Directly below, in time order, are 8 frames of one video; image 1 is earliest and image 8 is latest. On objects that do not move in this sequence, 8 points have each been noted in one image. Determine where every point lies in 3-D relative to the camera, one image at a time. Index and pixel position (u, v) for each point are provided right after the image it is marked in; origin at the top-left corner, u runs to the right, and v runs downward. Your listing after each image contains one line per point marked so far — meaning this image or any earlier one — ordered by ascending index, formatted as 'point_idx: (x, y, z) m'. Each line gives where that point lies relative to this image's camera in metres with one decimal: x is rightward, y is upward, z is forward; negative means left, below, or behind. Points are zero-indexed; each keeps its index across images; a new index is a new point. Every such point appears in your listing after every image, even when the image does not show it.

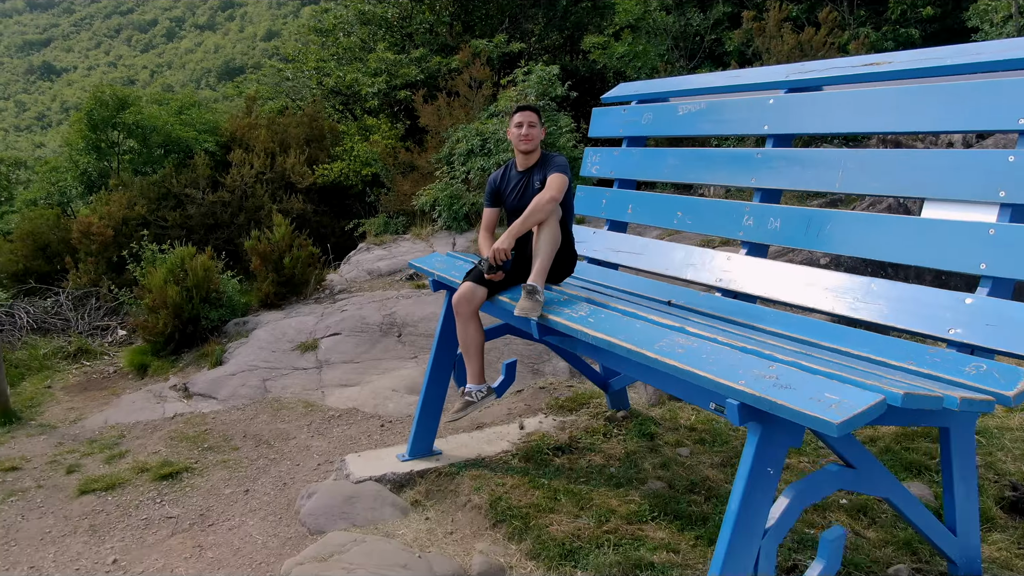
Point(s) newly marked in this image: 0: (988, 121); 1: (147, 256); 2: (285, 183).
0: (+1.2, +0.4, +1.7) m
1: (-2.6, +0.2, +5.0) m
2: (-2.3, +1.1, +6.8) m
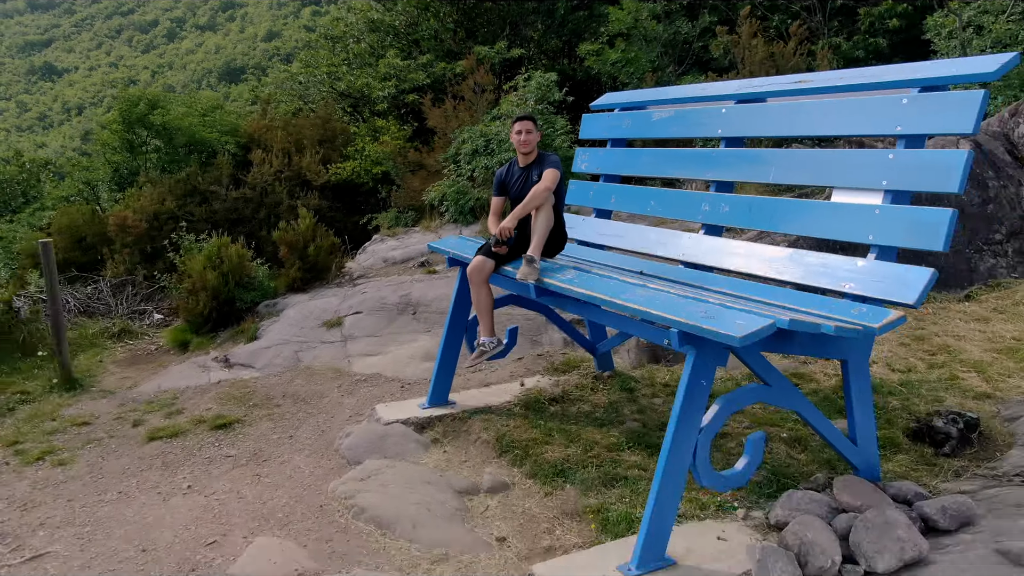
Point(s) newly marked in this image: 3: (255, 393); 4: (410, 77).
0: (+1.2, +0.5, +2.2) m
1: (-2.6, +0.3, +5.5) m
2: (-2.3, +1.2, +7.3) m
3: (-1.4, -0.6, +3.8) m
4: (-1.3, +2.6, +8.5) m
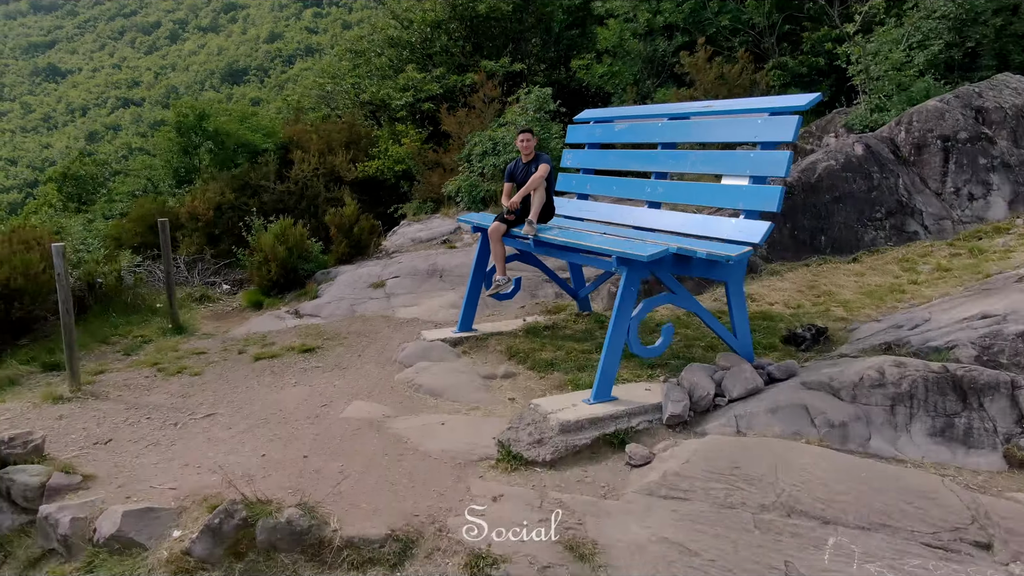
0: (+1.2, +0.8, +3.5) m
1: (-2.5, +0.6, +6.8) m
2: (-2.3, +1.4, +8.6) m
3: (-1.4, -0.3, +5.1) m
4: (-1.3, +2.9, +9.8) m
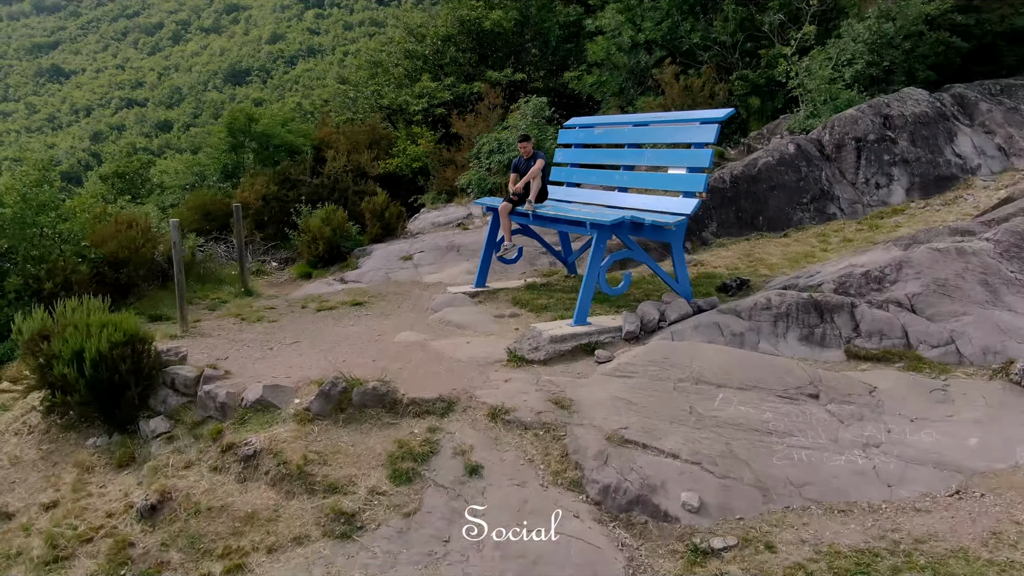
0: (+1.3, +1.1, +4.9) m
1: (-2.5, +0.9, +8.2) m
2: (-2.2, +1.7, +10.0) m
3: (-1.4, 0.0, +6.5) m
4: (-1.2, +3.2, +11.2) m
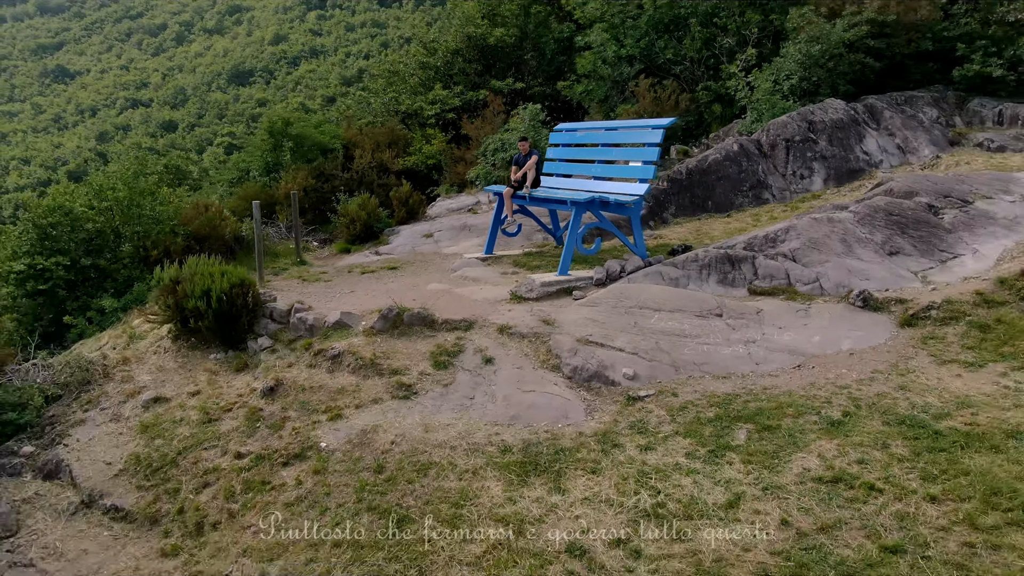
0: (+1.3, +1.4, +6.6) m
1: (-2.5, +1.3, +9.9) m
2: (-2.2, +2.1, +11.7) m
3: (-1.4, +0.3, +8.2) m
4: (-1.2, +3.6, +12.9) m
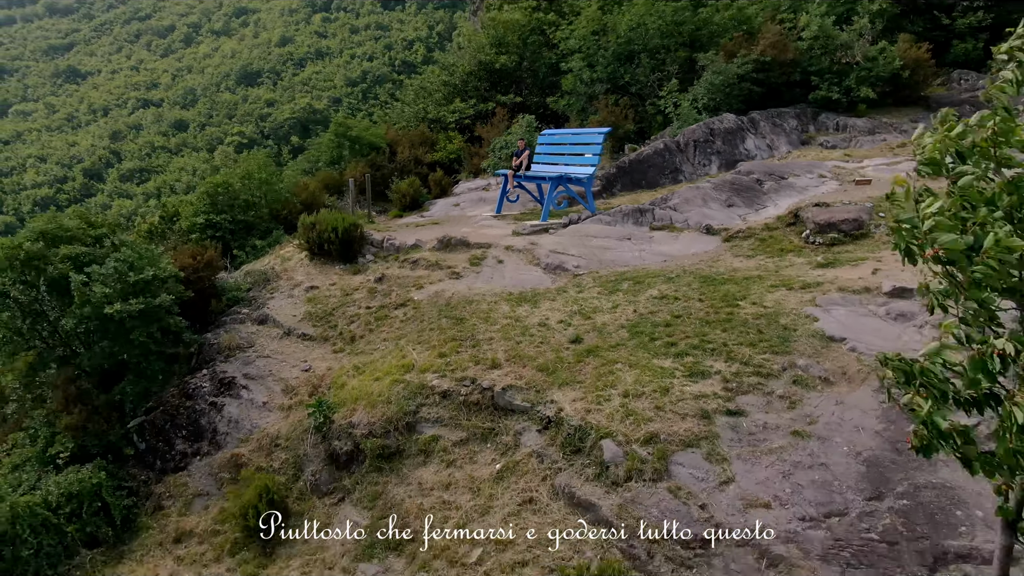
0: (+1.3, +2.4, +10.8) m
1: (-2.5, +2.2, +14.1) m
2: (-2.2, +3.0, +15.9) m
3: (-1.3, +1.3, +12.4) m
4: (-1.2, +4.5, +17.2) m
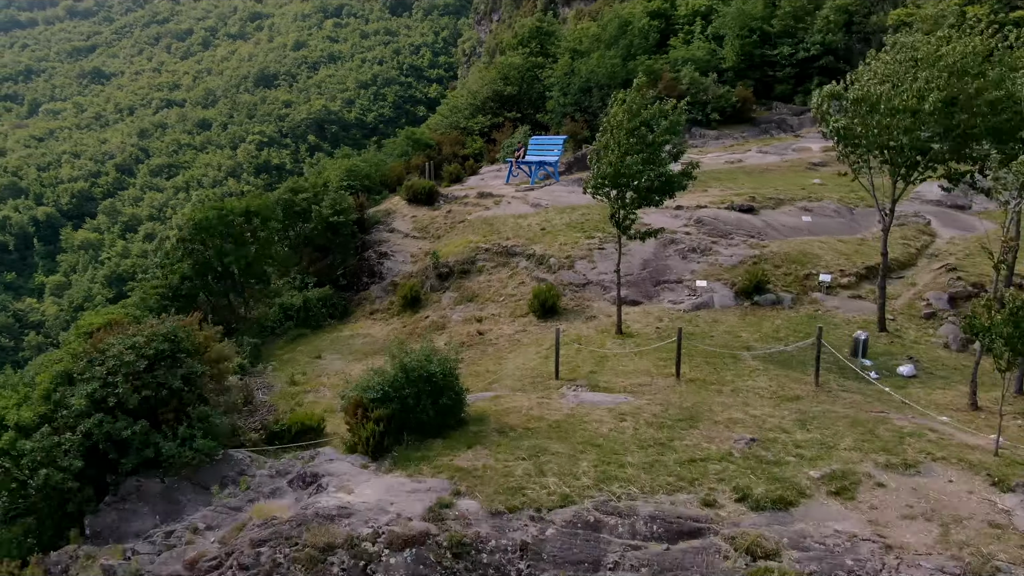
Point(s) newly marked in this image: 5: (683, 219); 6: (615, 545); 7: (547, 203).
0: (+1.4, +4.4, +20.3) m
1: (-2.4, +4.2, +23.6) m
2: (-2.1, +5.0, +25.4) m
3: (-1.3, +3.3, +21.9) m
4: (-1.1, +6.5, +26.6) m
5: (+4.0, +1.6, +15.7) m
6: (+1.0, -2.3, +6.4) m
7: (+1.0, +2.3, +18.4) m
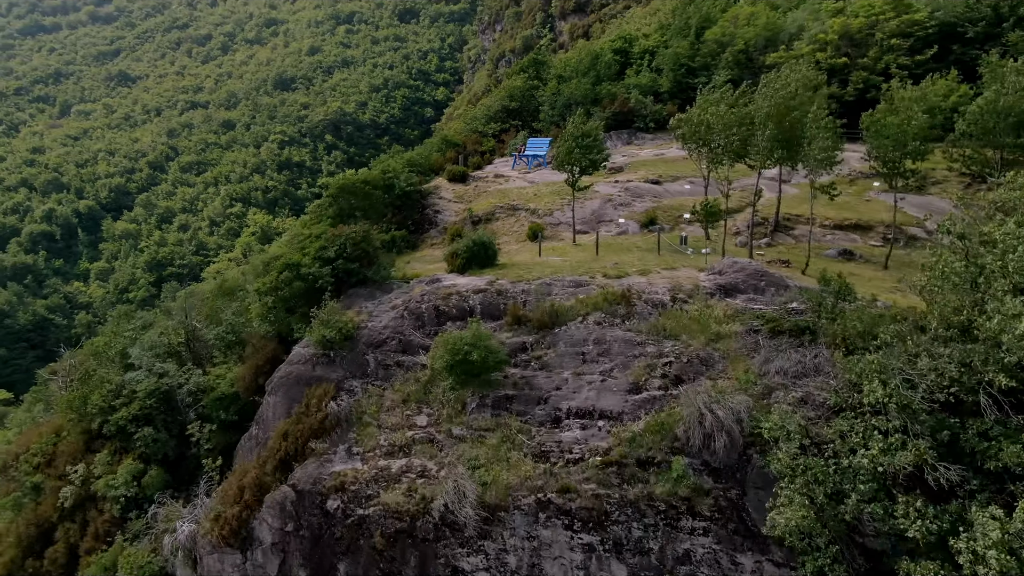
0: (+1.6, +6.7, +31.2) m
1: (-2.2, +6.6, +34.5) m
2: (-1.9, +7.4, +36.3) m
3: (-1.1, +5.6, +32.8) m
4: (-0.9, +8.9, +37.5) m
5: (+4.1, +4.0, +26.6) m
6: (+1.1, 0.0, +17.3) m
7: (+1.1, +4.7, +29.3) m
